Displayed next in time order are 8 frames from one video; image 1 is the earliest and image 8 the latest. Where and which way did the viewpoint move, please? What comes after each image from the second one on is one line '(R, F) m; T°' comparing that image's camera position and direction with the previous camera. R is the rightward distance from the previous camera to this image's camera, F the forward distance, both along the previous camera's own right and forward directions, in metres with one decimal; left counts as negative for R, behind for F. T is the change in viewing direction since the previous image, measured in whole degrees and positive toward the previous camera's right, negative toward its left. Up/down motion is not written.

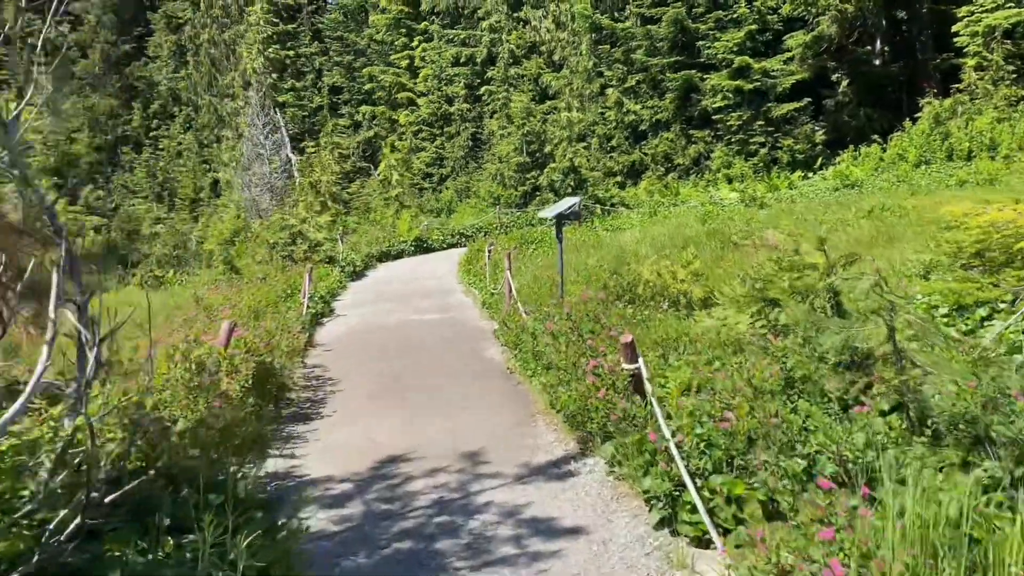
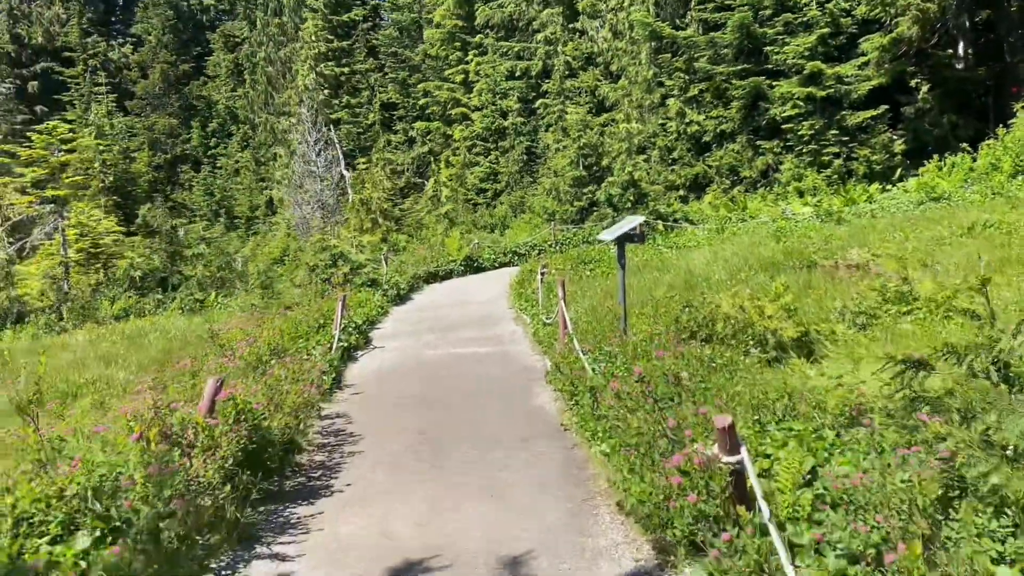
(0.0, +1.3) m; -4°
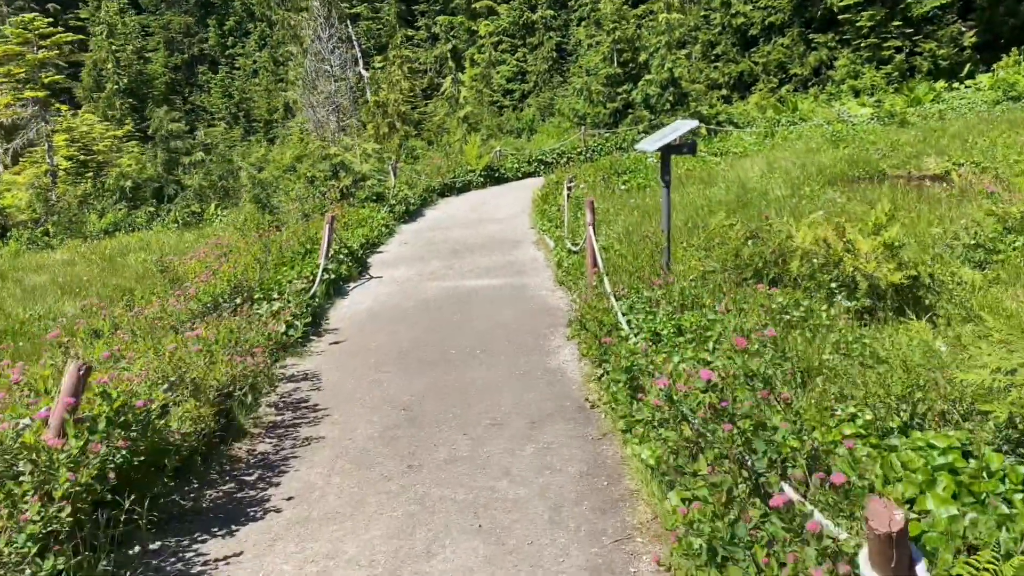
(+0.1, +1.7) m; -2°
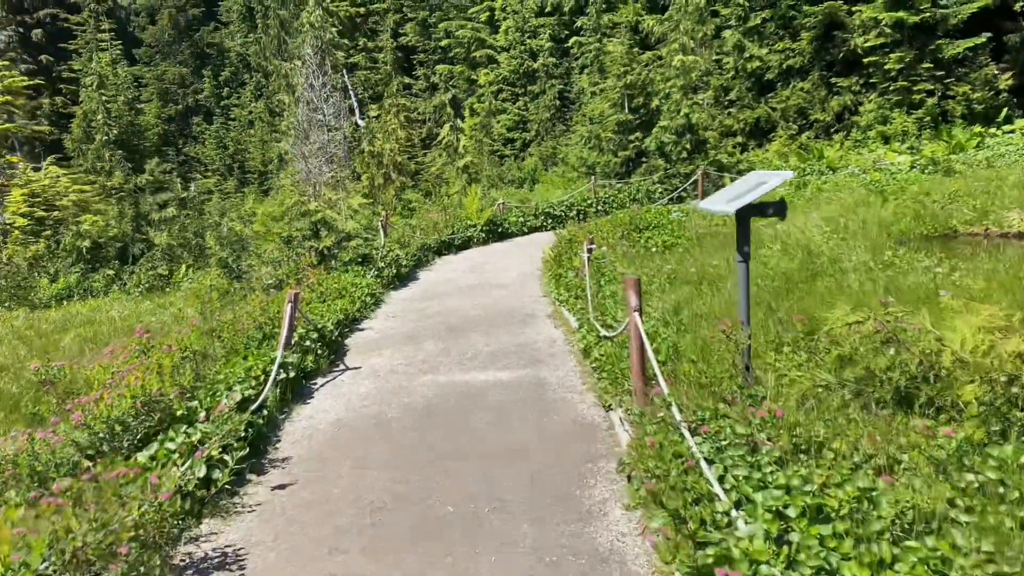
(-0.1, +2.0) m; 0°
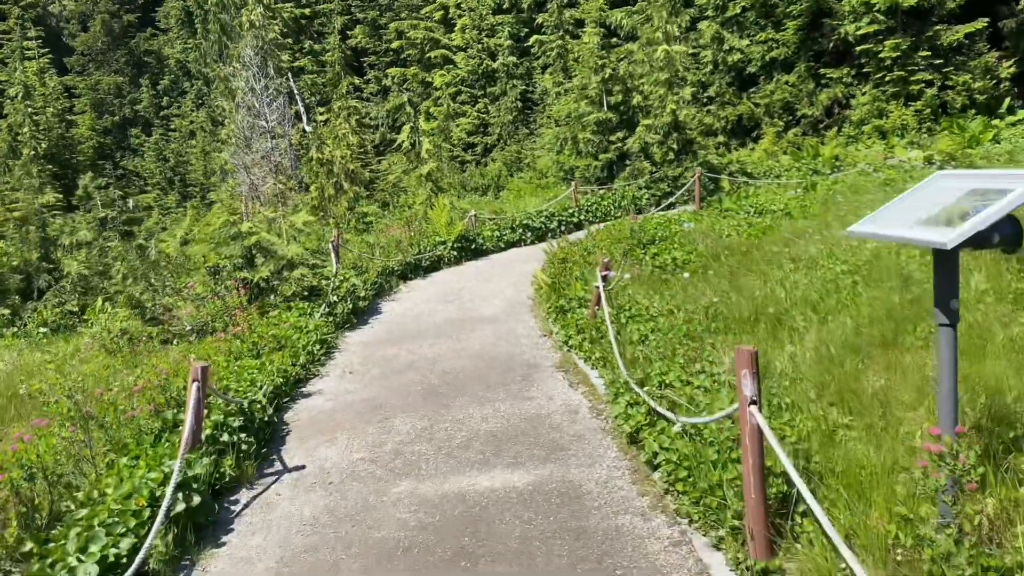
(-0.3, +2.2) m; +3°
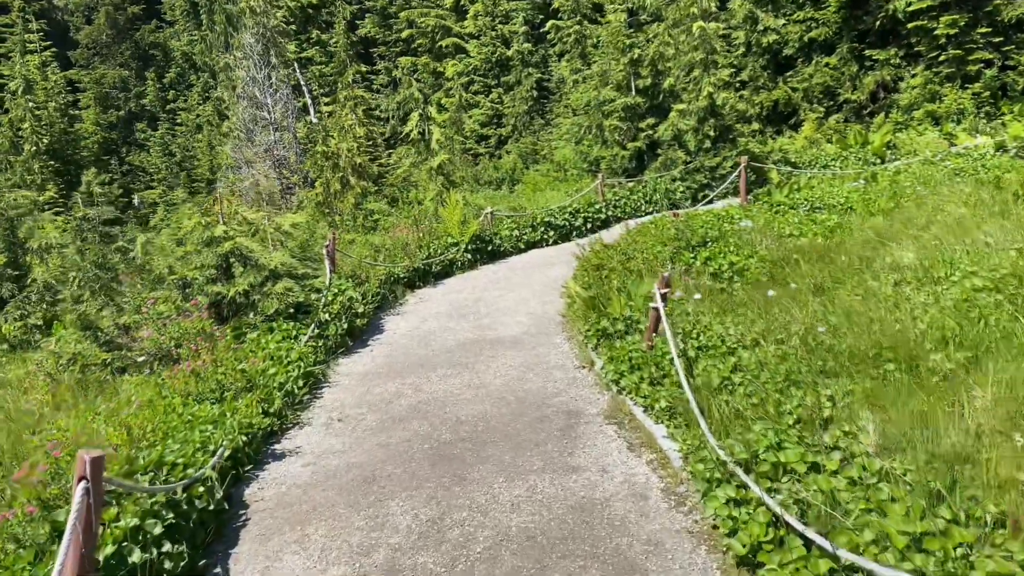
(-0.1, +1.7) m; -1°
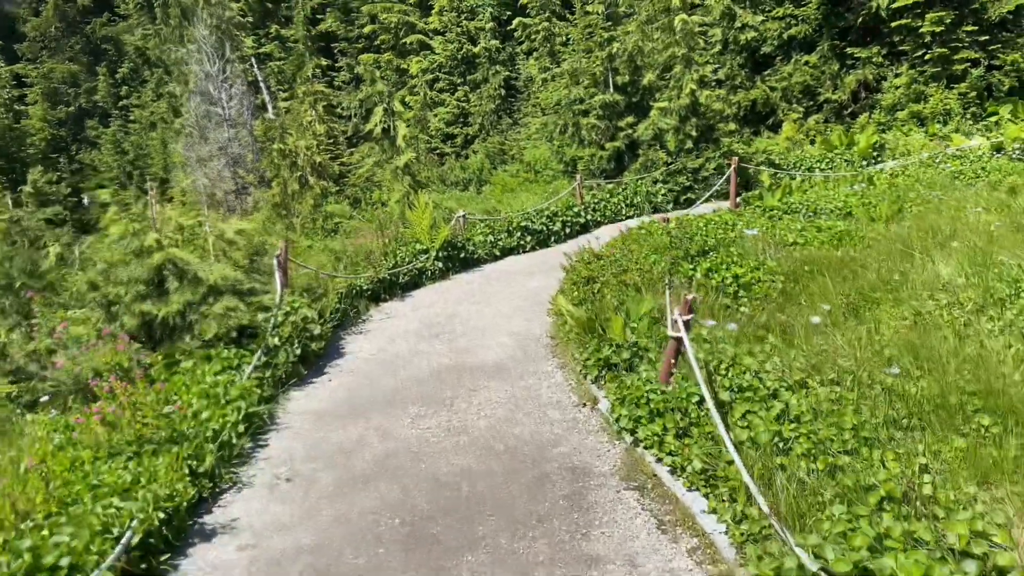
(-0.1, +1.1) m; +2°
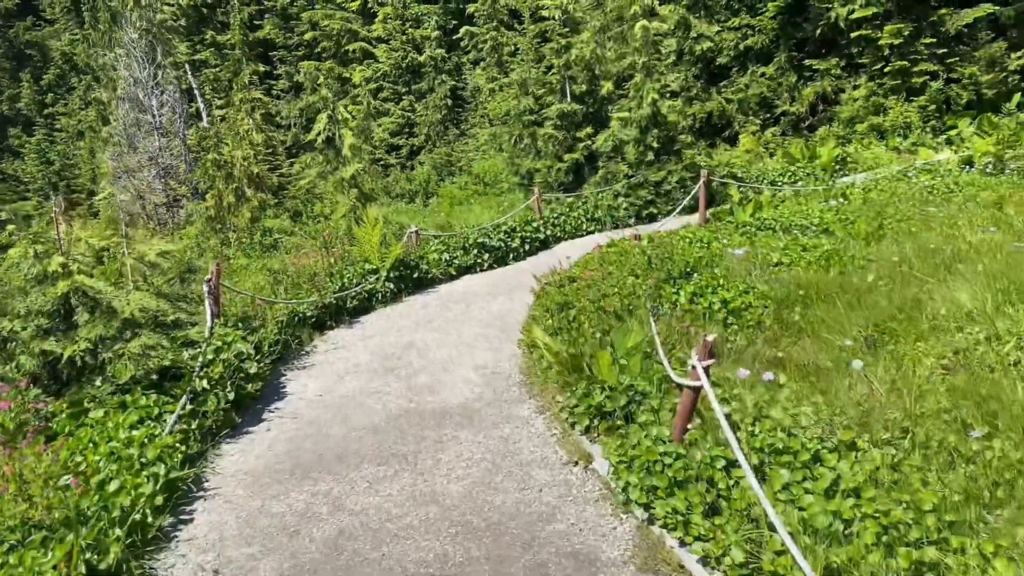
(-0.2, +0.9) m; +4°
